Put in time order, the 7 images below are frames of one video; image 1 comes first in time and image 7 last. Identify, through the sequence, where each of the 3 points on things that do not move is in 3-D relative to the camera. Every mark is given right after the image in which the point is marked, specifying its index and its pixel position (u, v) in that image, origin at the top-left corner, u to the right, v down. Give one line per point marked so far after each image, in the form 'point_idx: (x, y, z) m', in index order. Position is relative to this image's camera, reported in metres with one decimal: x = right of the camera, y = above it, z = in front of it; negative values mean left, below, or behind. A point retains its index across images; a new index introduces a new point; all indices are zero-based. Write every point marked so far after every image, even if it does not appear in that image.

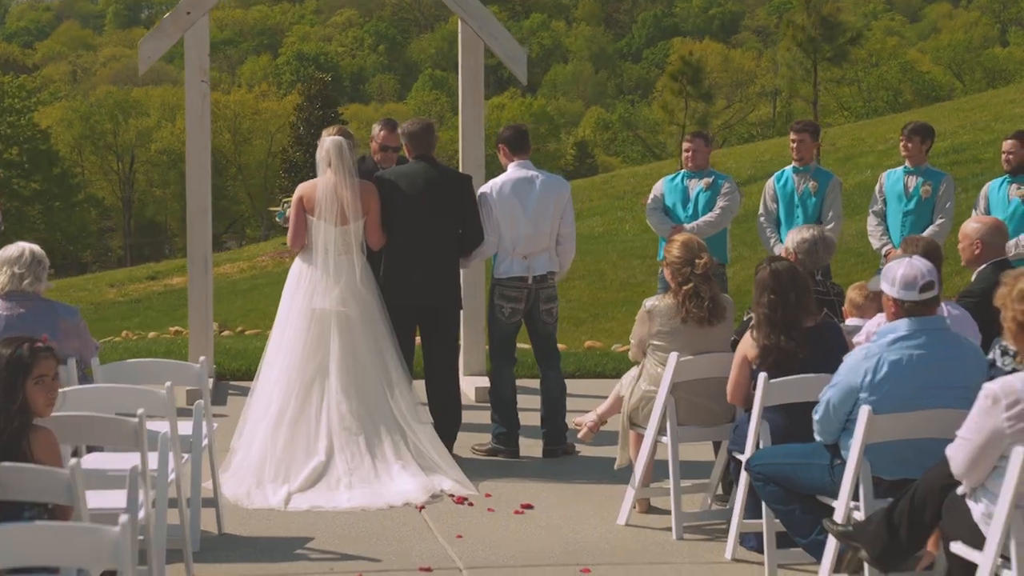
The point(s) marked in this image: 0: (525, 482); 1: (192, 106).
0: (+0.1, -1.0, +6.6) m
1: (-1.8, +1.1, +7.4) m
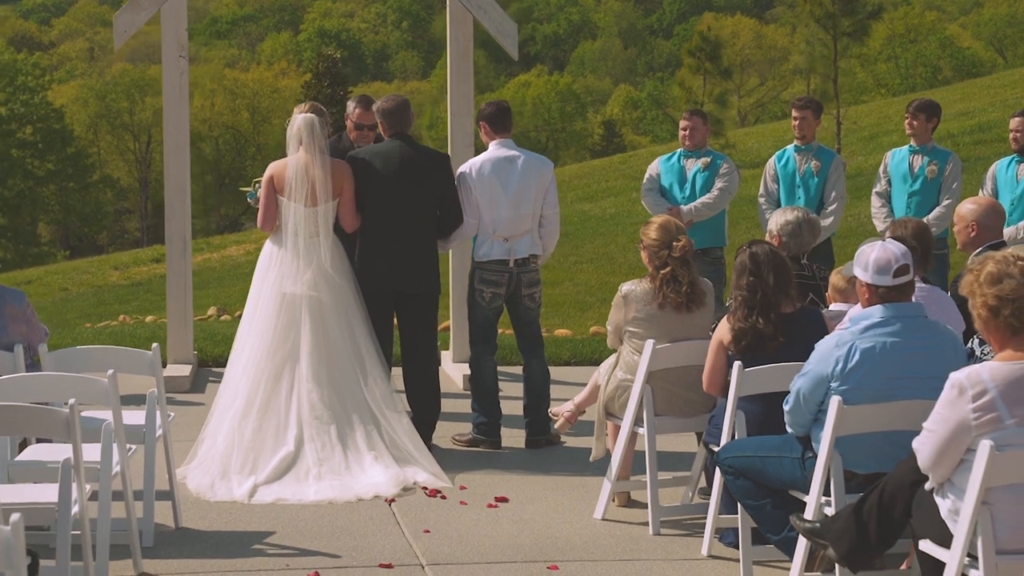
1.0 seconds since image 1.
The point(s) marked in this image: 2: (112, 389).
0: (0.0, -0.9, +6.4) m
1: (-1.9, +1.2, +7.2) m
2: (-1.4, -0.4, +4.7) m
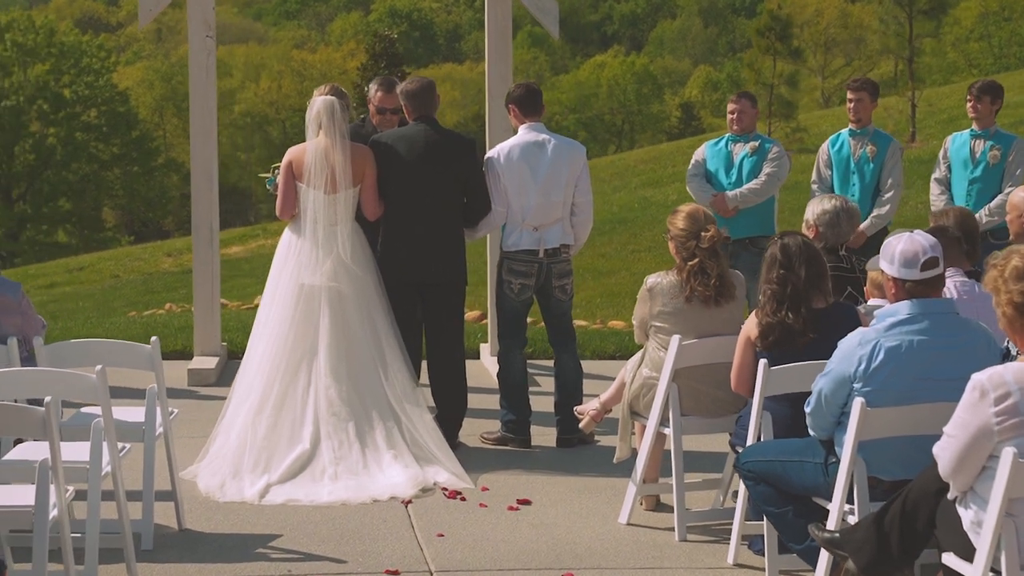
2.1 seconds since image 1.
0: (+0.1, -0.9, +6.1) m
1: (-1.7, +1.2, +7.1) m
2: (-1.4, -0.3, +4.5) m
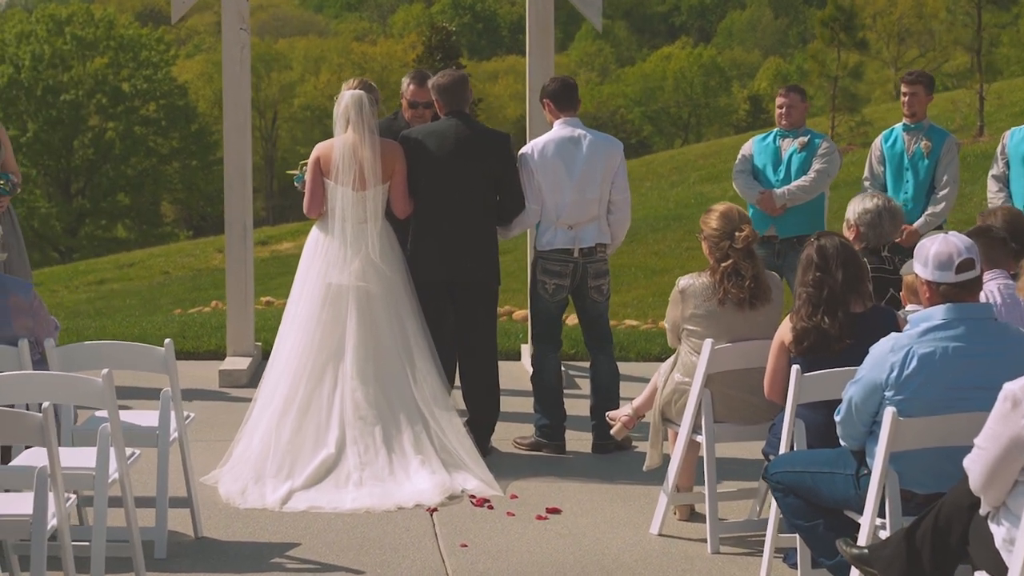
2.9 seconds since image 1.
0: (+0.2, -0.9, +5.9) m
1: (-1.5, +1.2, +7.0) m
2: (-1.4, -0.3, +4.4) m
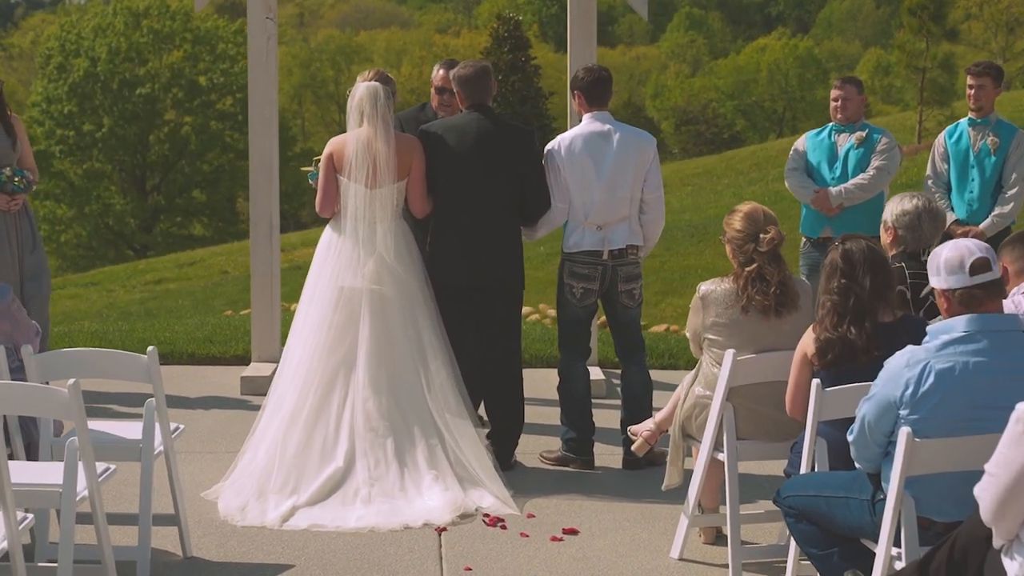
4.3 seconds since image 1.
0: (+0.3, -0.9, +5.5) m
1: (-1.3, +1.2, +6.7) m
2: (-1.4, -0.4, +4.2) m
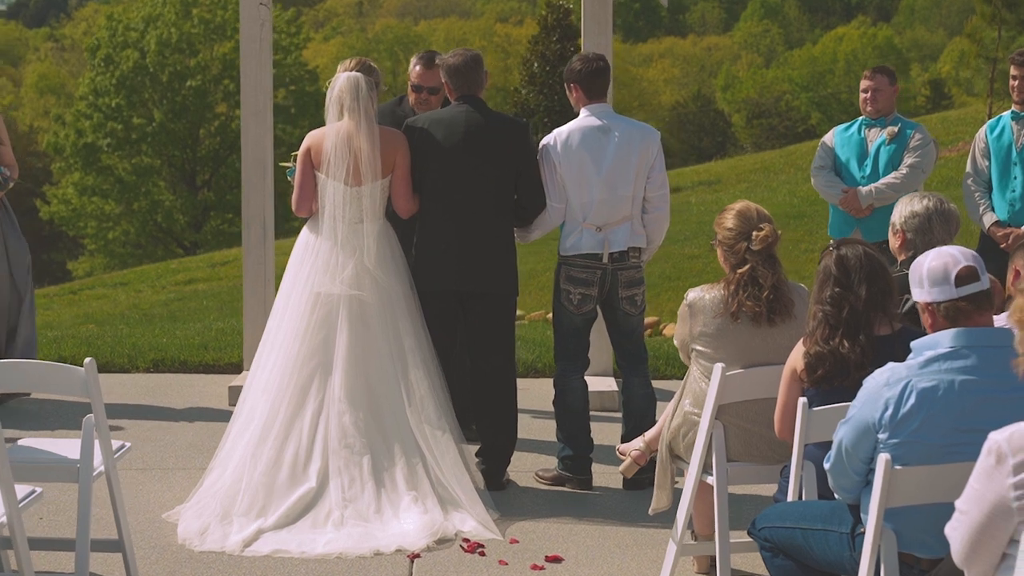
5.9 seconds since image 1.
0: (+0.3, -0.9, +5.1) m
1: (-1.3, +1.2, +6.4) m
2: (-1.5, -0.4, +3.9) m
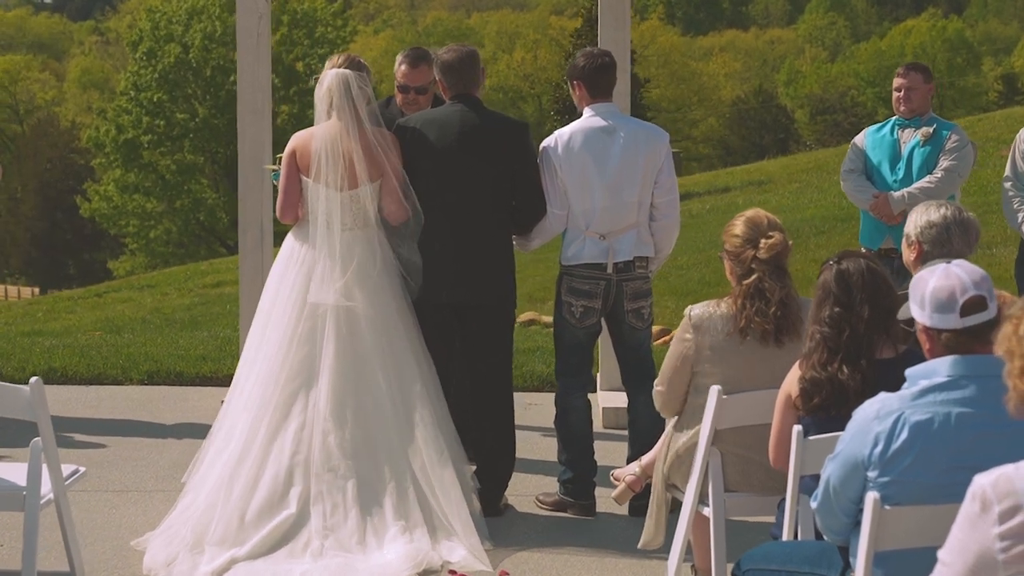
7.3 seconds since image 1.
0: (+0.2, -1.0, +4.7) m
1: (-1.2, +1.2, +6.1) m
2: (-1.6, -0.4, +3.6) m
